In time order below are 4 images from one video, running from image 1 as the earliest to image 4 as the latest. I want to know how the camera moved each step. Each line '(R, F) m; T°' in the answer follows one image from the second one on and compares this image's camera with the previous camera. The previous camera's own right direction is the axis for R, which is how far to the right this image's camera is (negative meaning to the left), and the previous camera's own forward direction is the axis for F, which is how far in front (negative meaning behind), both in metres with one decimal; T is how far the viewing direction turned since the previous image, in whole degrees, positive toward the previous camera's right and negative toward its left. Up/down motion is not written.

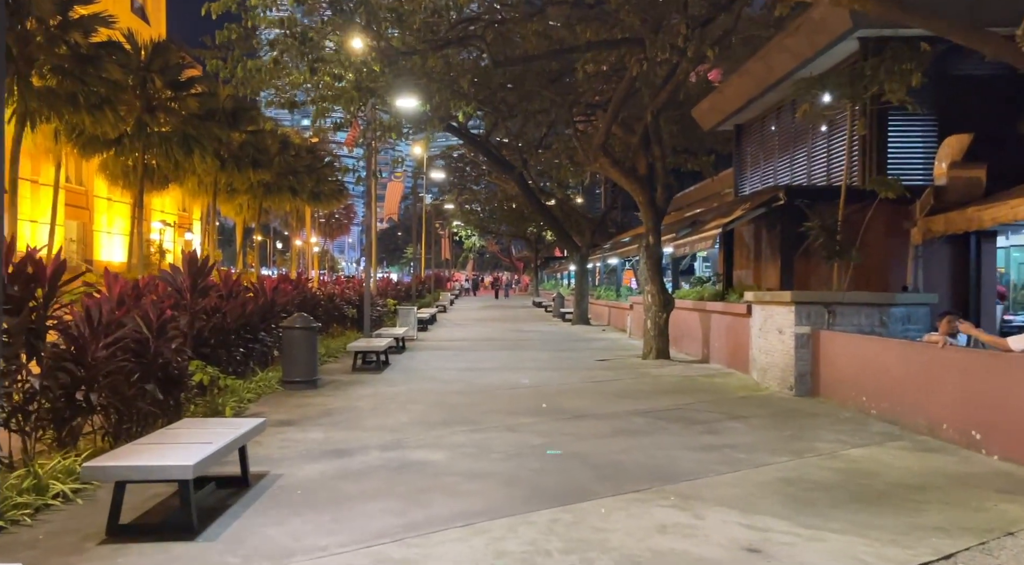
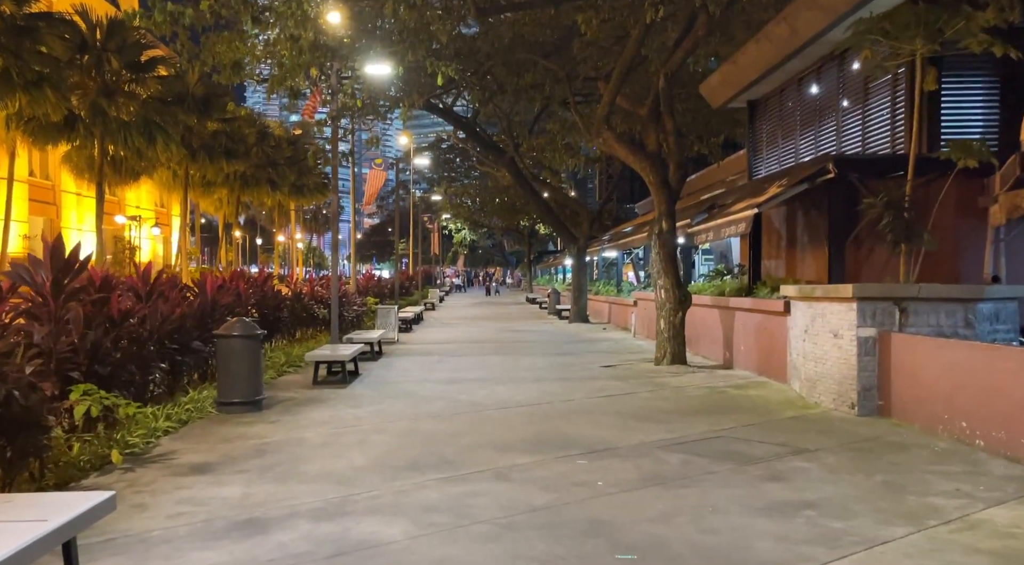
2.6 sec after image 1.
(0.0, +2.3) m; +1°
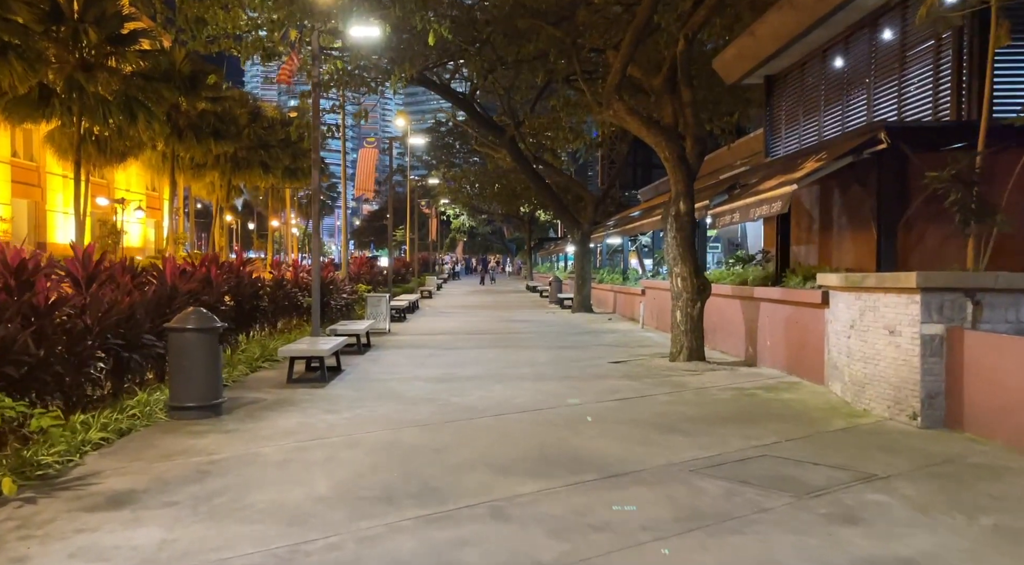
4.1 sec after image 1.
(0.0, +1.4) m; 0°
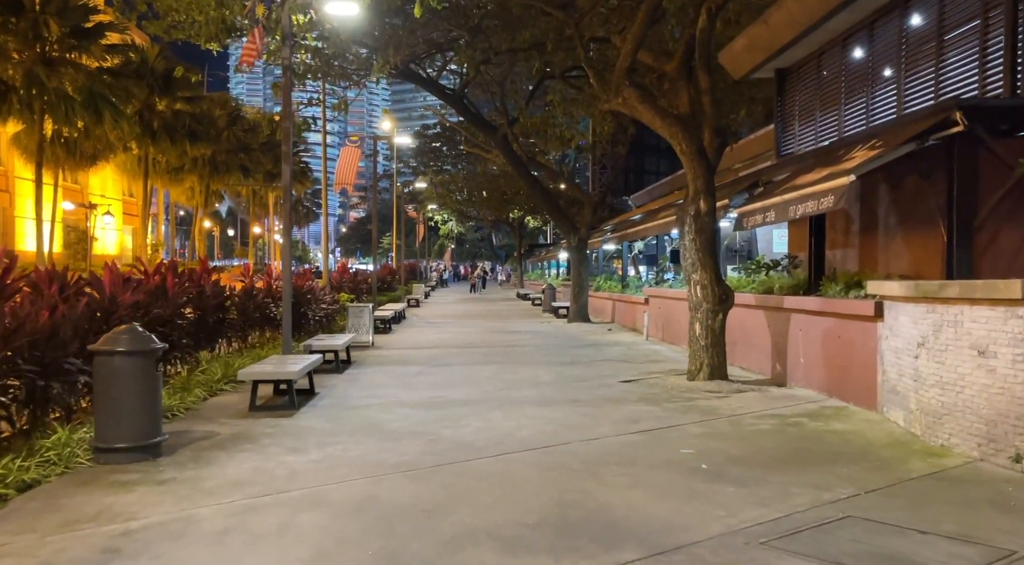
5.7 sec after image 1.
(-0.1, +1.5) m; +1°
